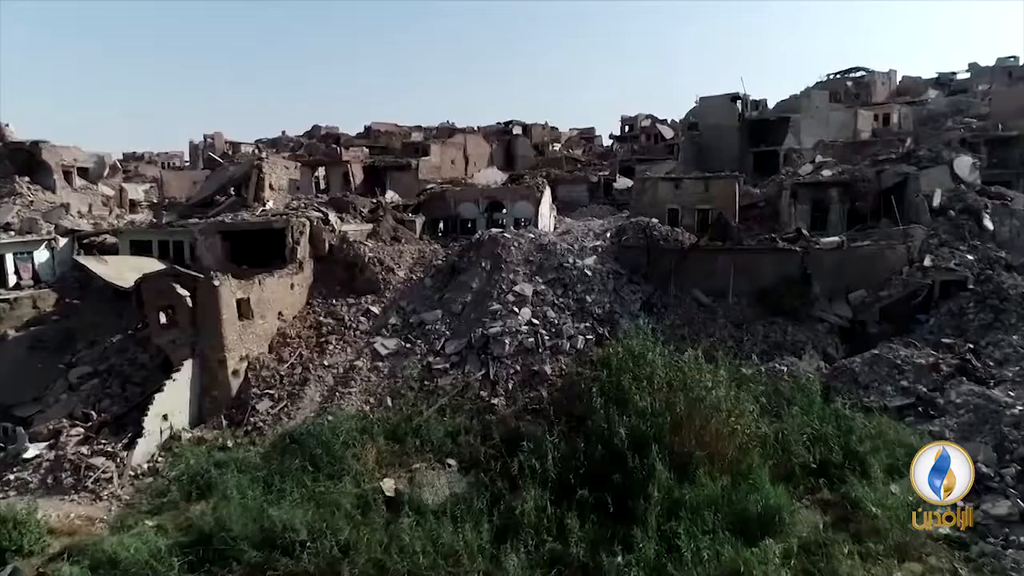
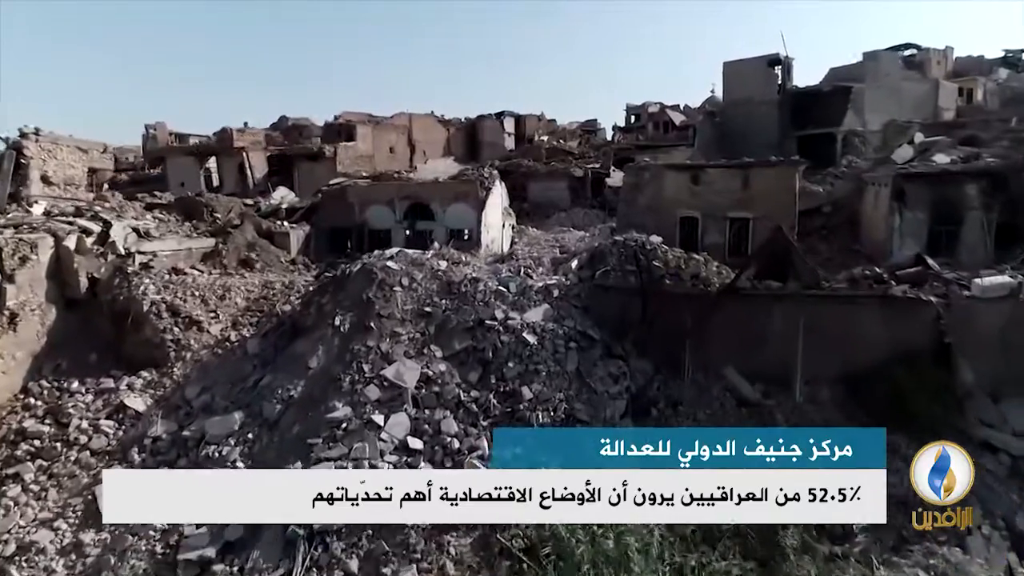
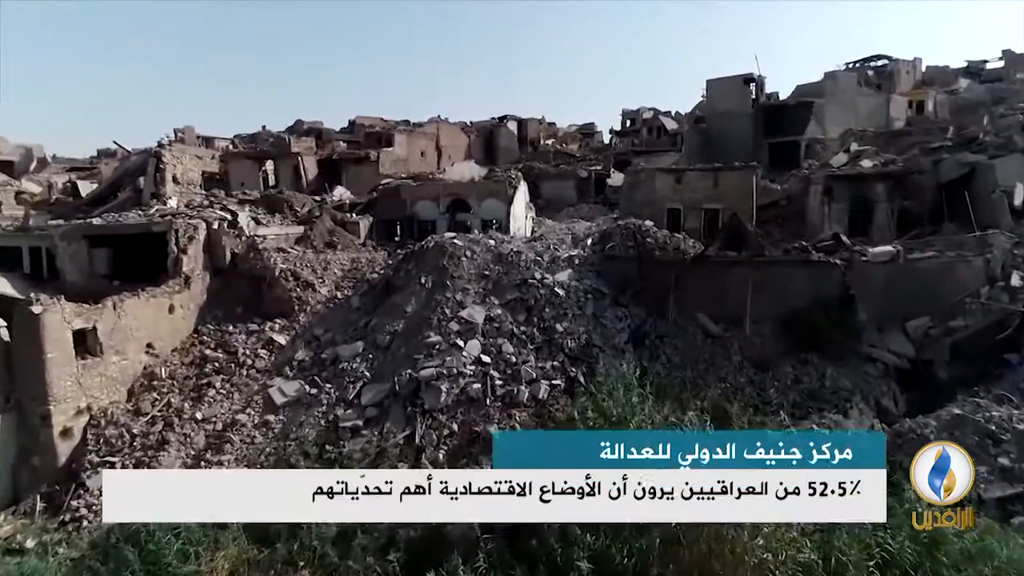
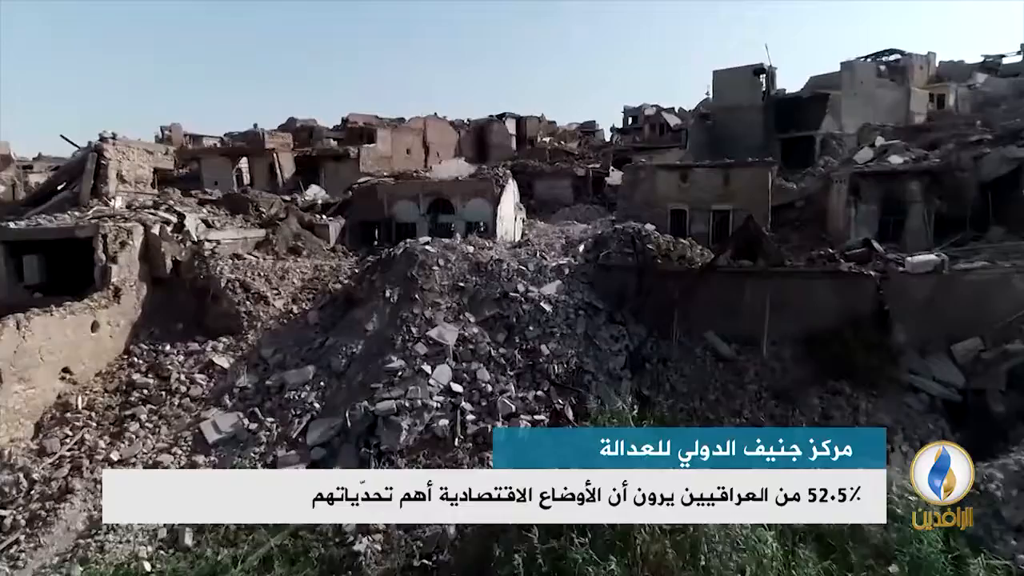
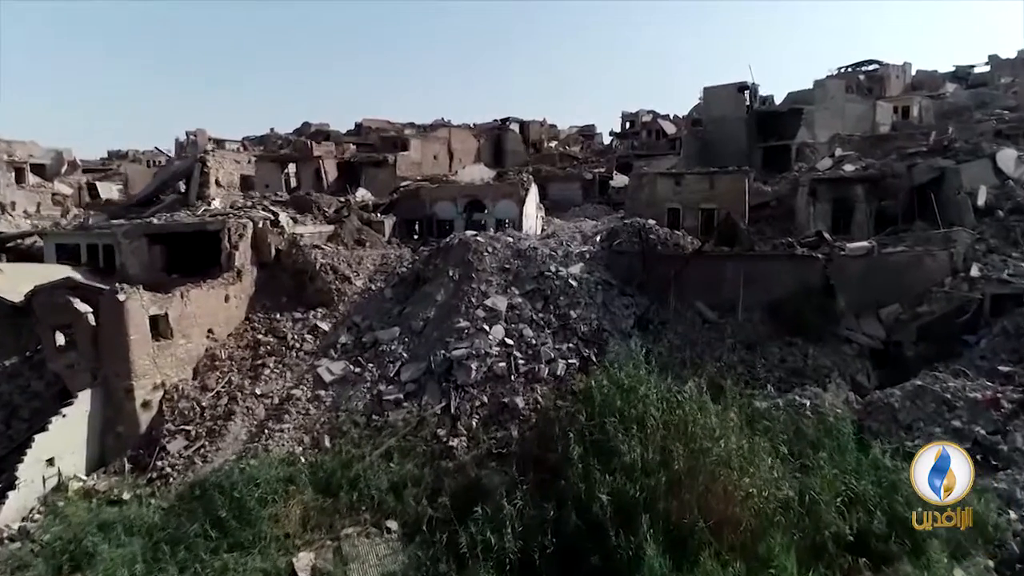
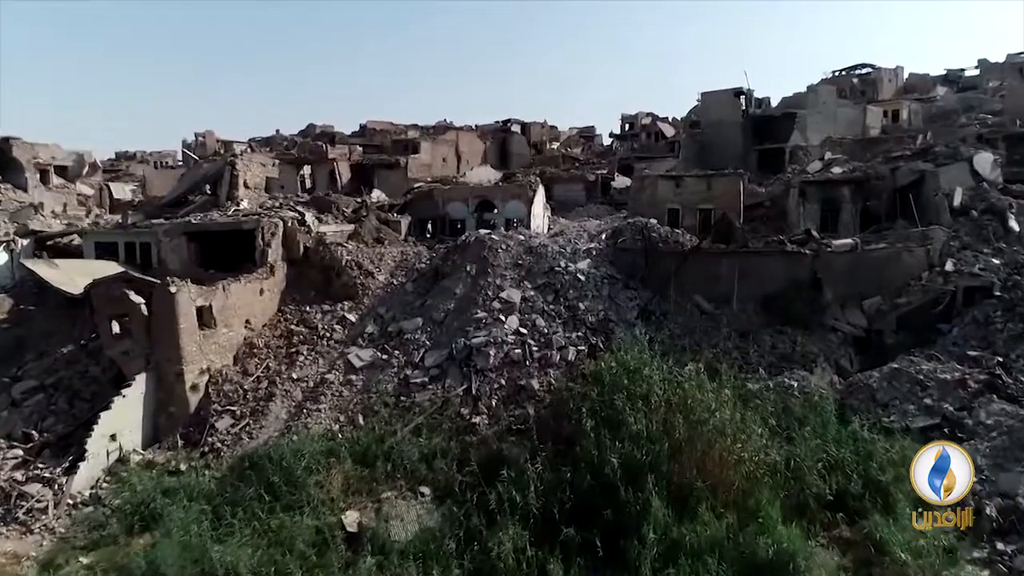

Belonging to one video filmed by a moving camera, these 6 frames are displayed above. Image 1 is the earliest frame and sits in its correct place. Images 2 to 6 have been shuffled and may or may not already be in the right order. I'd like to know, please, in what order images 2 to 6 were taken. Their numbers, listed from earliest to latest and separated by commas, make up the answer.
6, 5, 3, 4, 2
